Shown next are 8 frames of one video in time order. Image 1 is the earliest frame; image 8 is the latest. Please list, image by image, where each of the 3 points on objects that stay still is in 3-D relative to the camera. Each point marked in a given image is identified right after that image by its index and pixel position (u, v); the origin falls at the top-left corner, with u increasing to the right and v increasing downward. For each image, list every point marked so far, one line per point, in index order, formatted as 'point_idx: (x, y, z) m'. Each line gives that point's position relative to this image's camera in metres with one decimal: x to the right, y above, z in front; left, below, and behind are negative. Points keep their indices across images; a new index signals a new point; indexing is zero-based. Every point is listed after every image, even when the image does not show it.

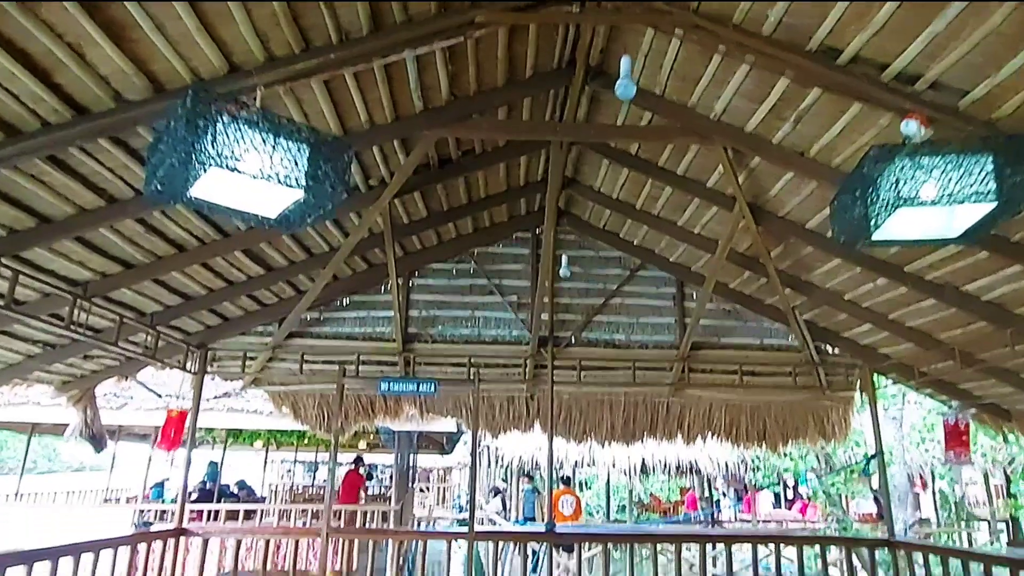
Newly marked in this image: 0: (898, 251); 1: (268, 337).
0: (+2.3, +0.2, +3.8) m
1: (-2.0, -0.4, +5.3) m
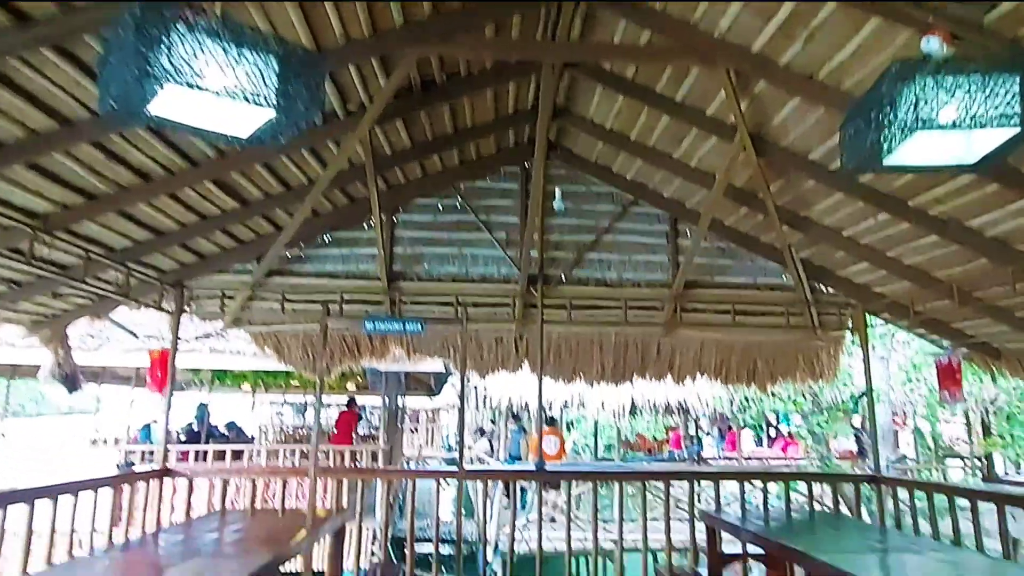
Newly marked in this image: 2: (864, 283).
0: (+2.3, +0.6, +3.7) m
1: (-2.1, +0.1, +5.1) m
2: (+2.8, 0.0, +5.1) m
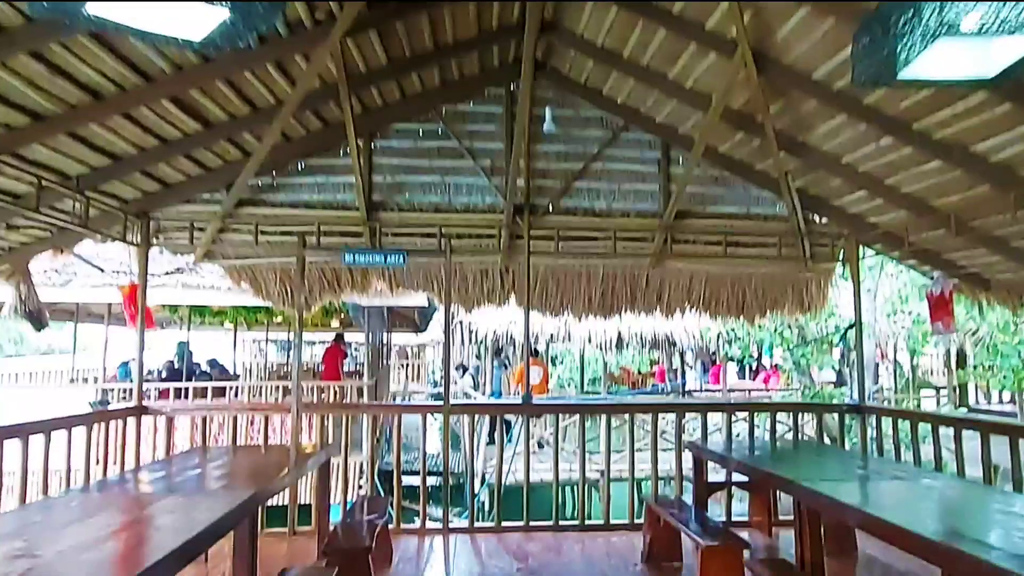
0: (+2.2, +1.0, +3.5) m
1: (-2.2, +0.6, +4.8) m
2: (+2.7, +0.6, +4.9) m
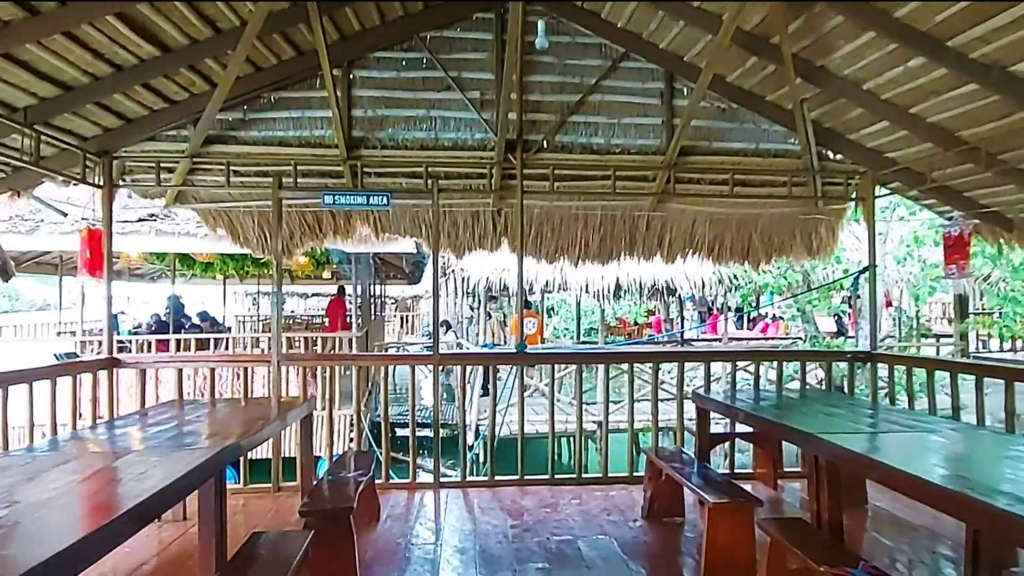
0: (+2.1, +1.3, +3.1) m
1: (-2.3, +1.0, +4.4) m
2: (+2.7, +1.0, +4.6) m
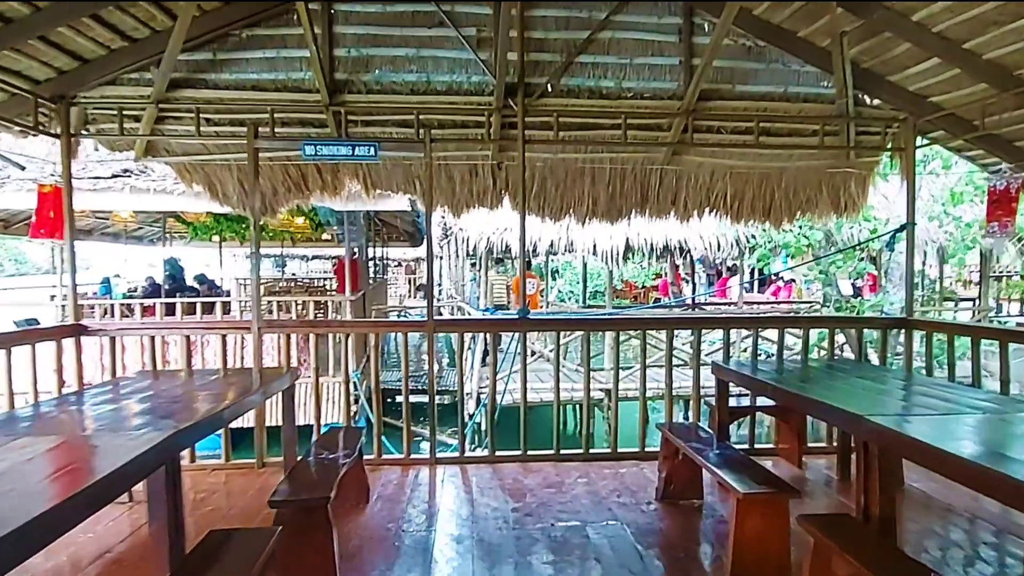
0: (+2.1, +1.5, +2.6) m
1: (-2.3, +1.3, +4.0) m
2: (+2.7, +1.3, +4.1) m
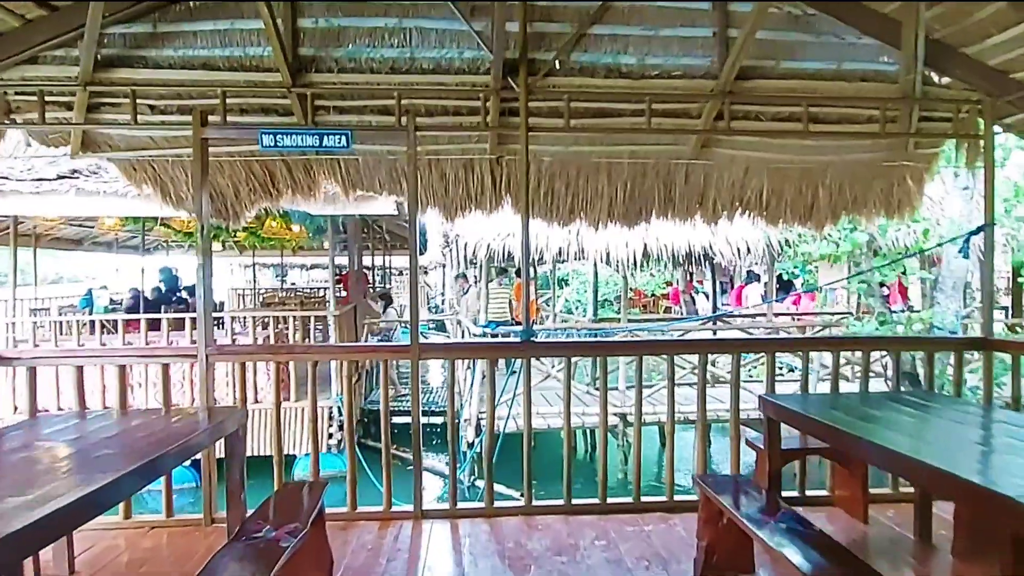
0: (+2.1, +1.4, +1.9) m
1: (-2.3, +1.2, +3.3) m
2: (+2.7, +1.2, +3.4) m
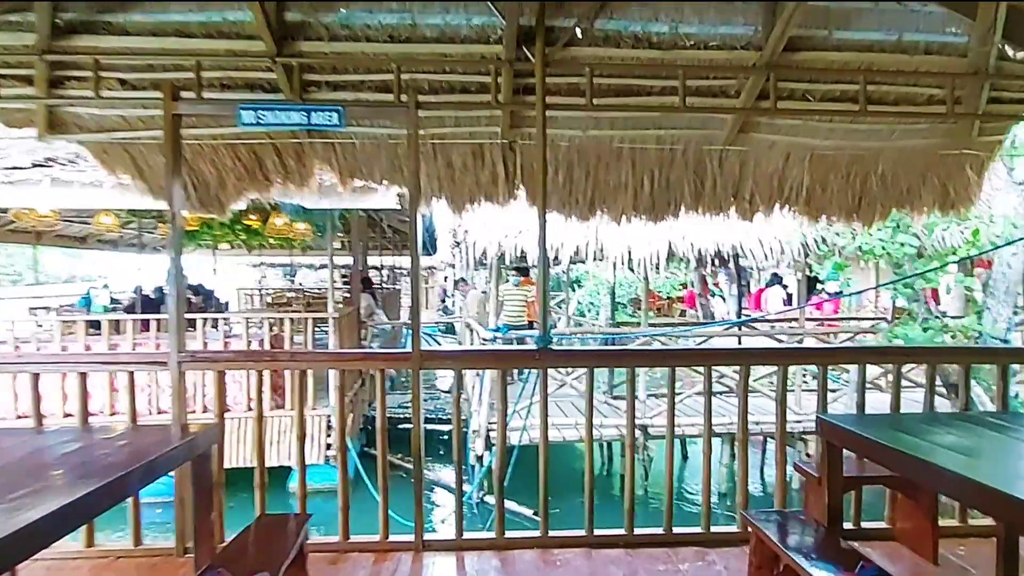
0: (+2.2, +1.4, +1.5) m
1: (-2.2, +1.2, +3.0) m
2: (+2.7, +1.2, +3.0) m
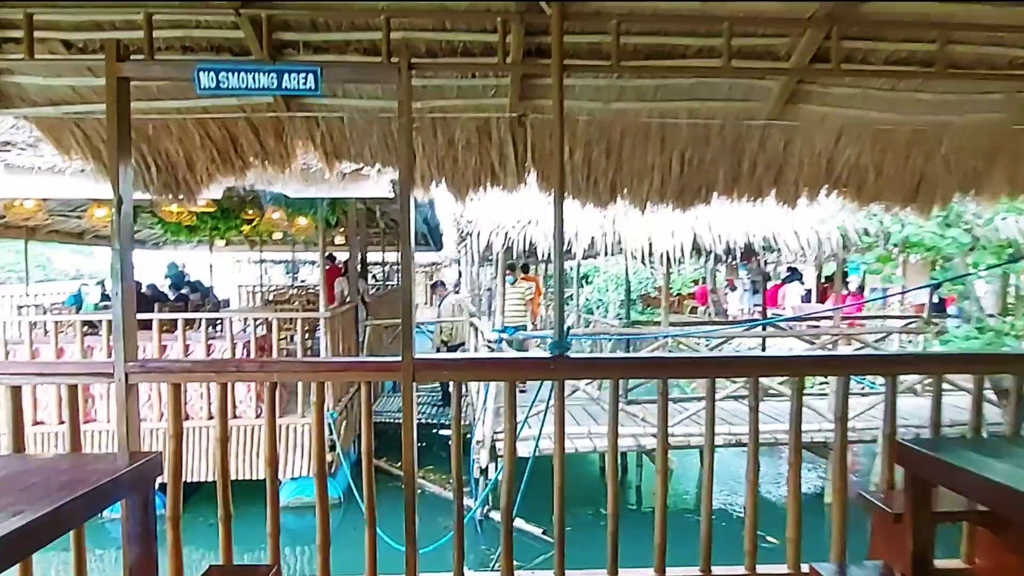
0: (+2.2, +1.4, +1.0) m
1: (-2.2, +1.2, +2.5) m
2: (+2.8, +1.2, +2.5) m
